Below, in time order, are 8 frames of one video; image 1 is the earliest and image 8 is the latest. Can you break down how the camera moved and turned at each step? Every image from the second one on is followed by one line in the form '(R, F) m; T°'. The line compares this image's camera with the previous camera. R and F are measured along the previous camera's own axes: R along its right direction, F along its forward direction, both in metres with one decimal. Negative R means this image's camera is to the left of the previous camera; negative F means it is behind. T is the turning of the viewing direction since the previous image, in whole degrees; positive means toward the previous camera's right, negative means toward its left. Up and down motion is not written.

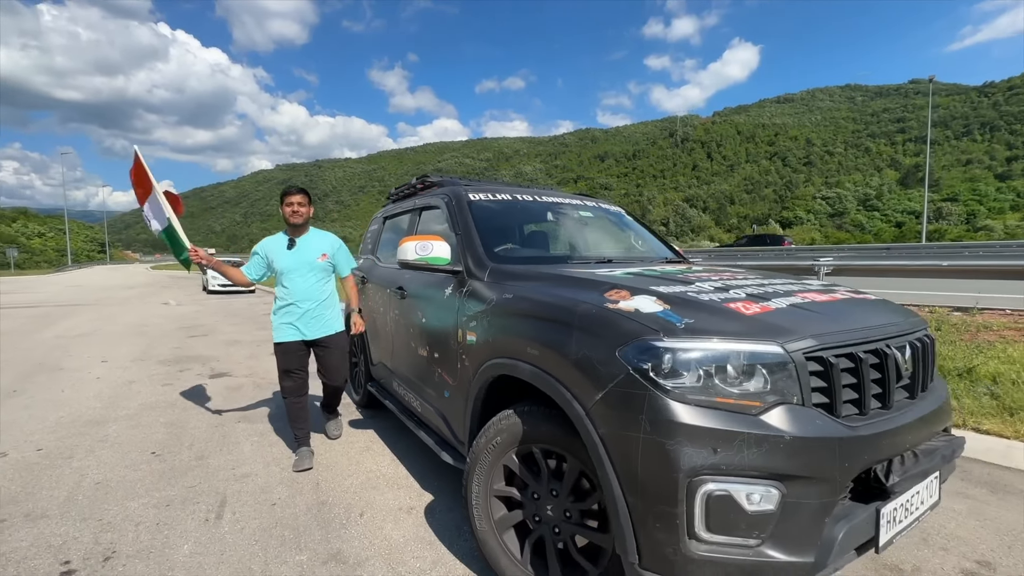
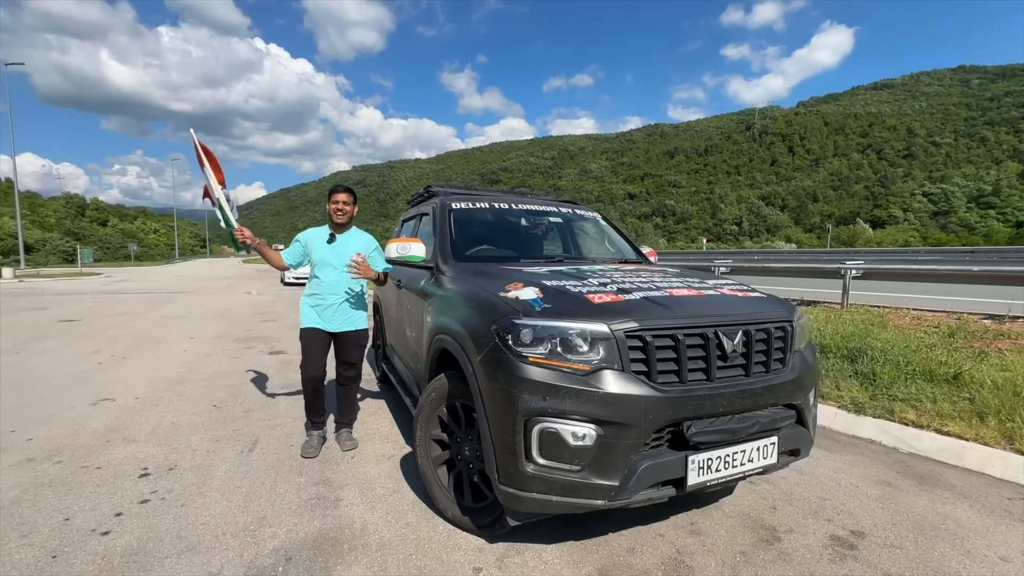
(+0.8, -0.6) m; -8°
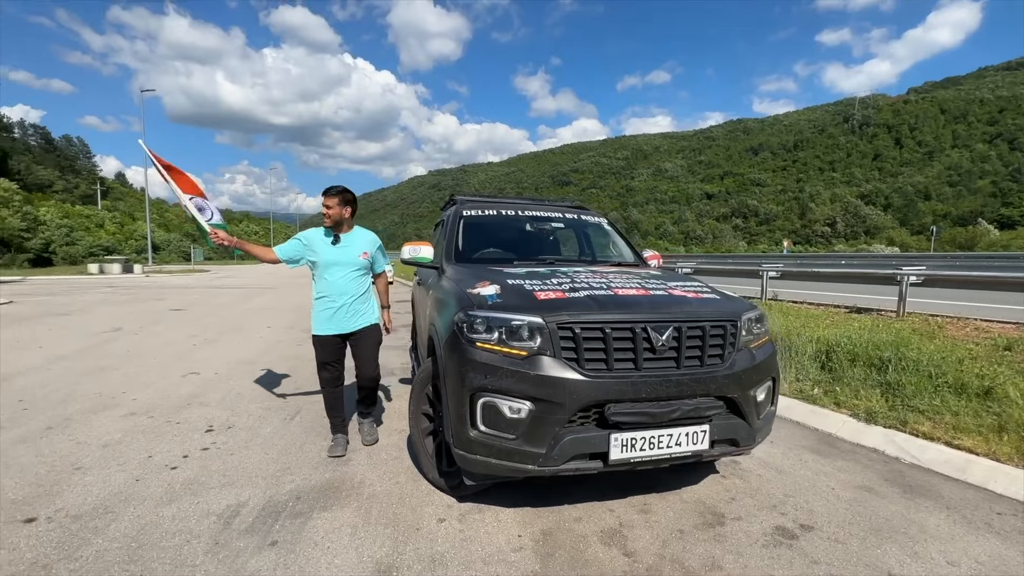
(+0.7, -0.4) m; -9°
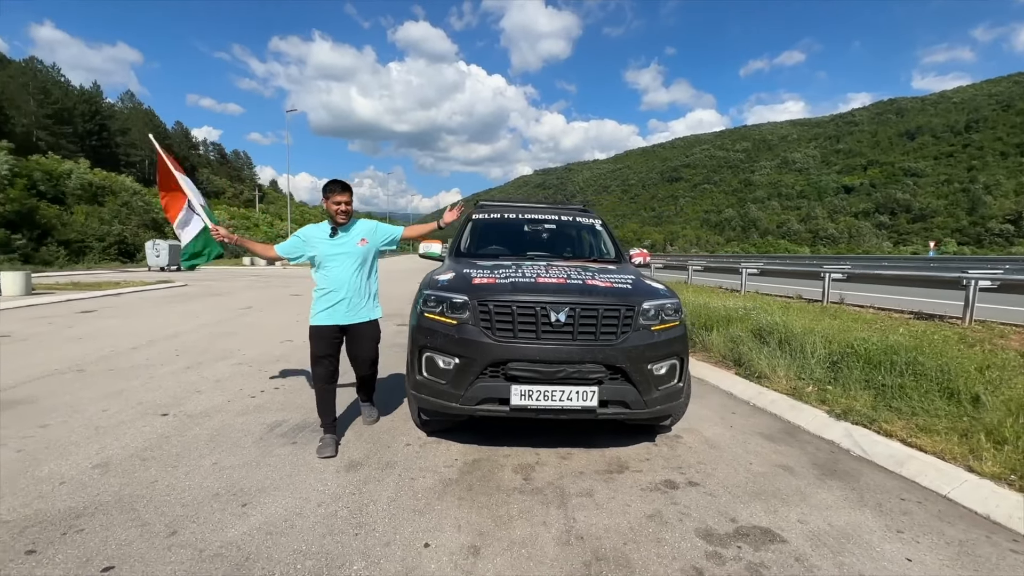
(+1.3, -0.8) m; -13°
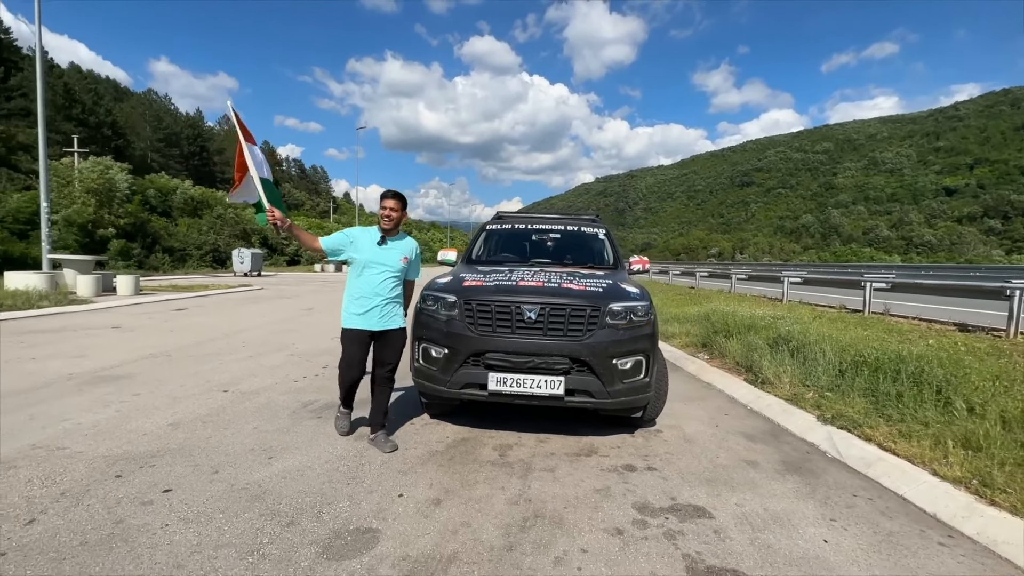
(+0.7, -0.5) m; -8°
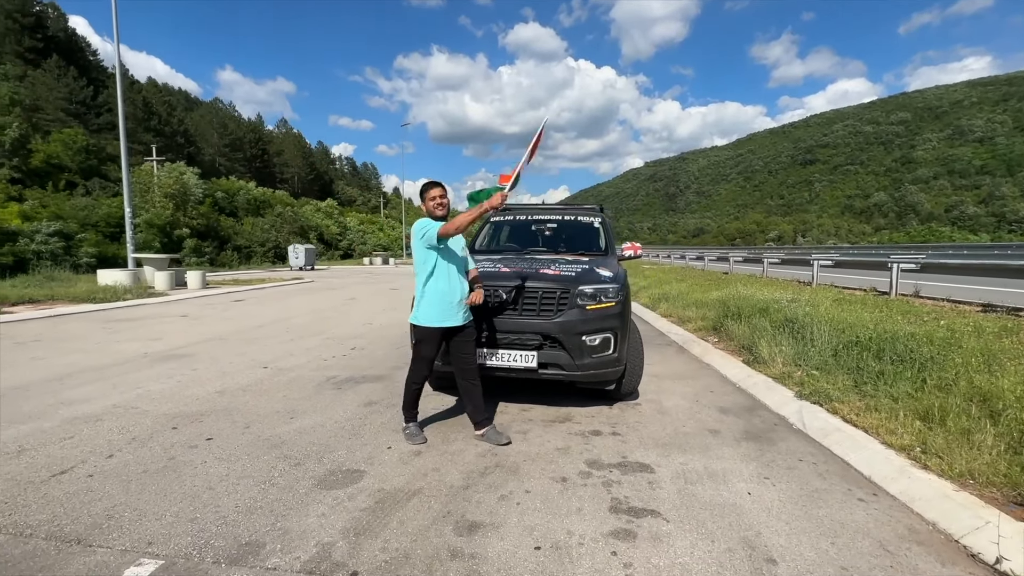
(+0.7, -0.5) m; -6°
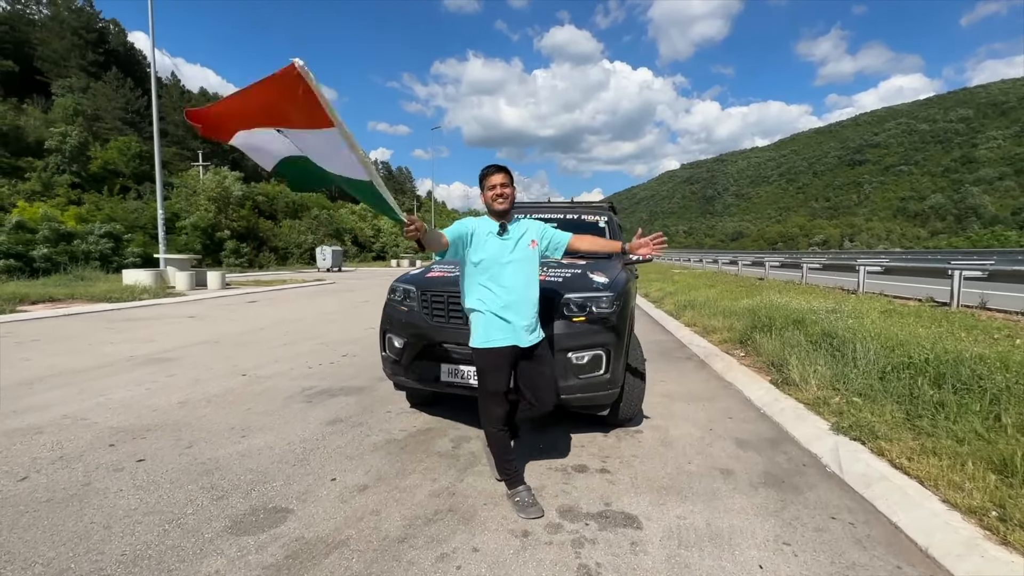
(+0.5, +0.6) m; -4°
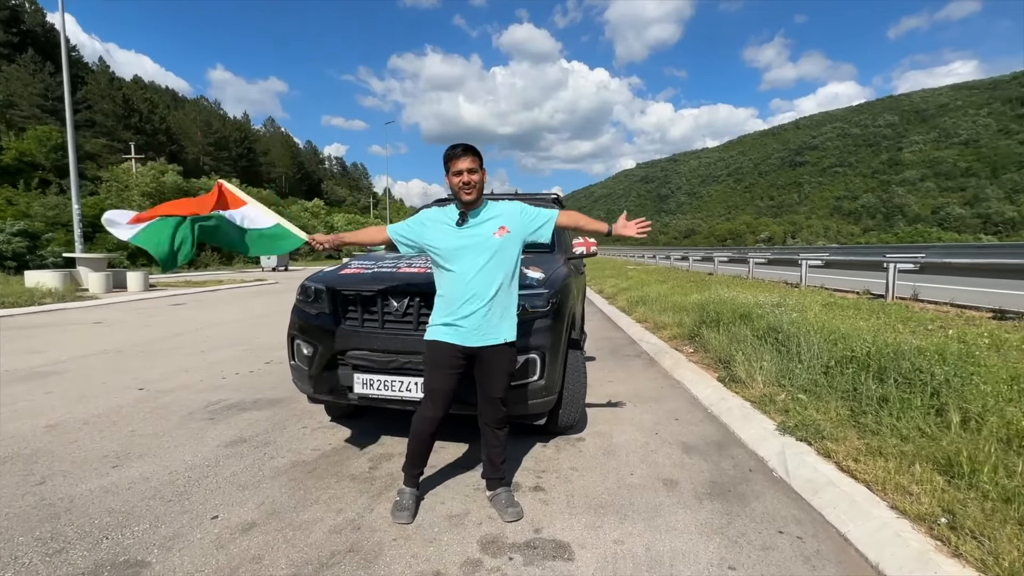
(+0.3, +0.4) m; +5°
